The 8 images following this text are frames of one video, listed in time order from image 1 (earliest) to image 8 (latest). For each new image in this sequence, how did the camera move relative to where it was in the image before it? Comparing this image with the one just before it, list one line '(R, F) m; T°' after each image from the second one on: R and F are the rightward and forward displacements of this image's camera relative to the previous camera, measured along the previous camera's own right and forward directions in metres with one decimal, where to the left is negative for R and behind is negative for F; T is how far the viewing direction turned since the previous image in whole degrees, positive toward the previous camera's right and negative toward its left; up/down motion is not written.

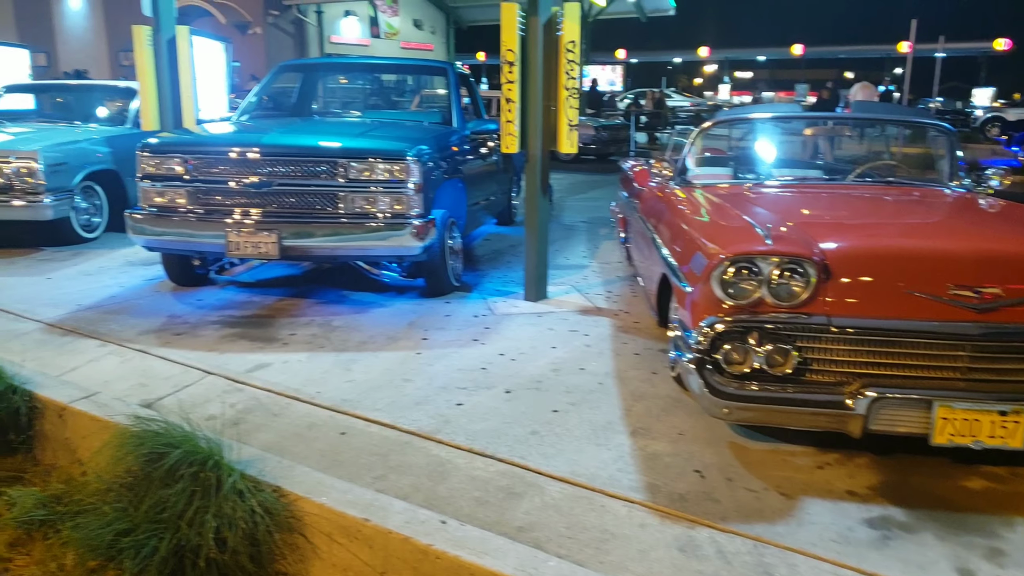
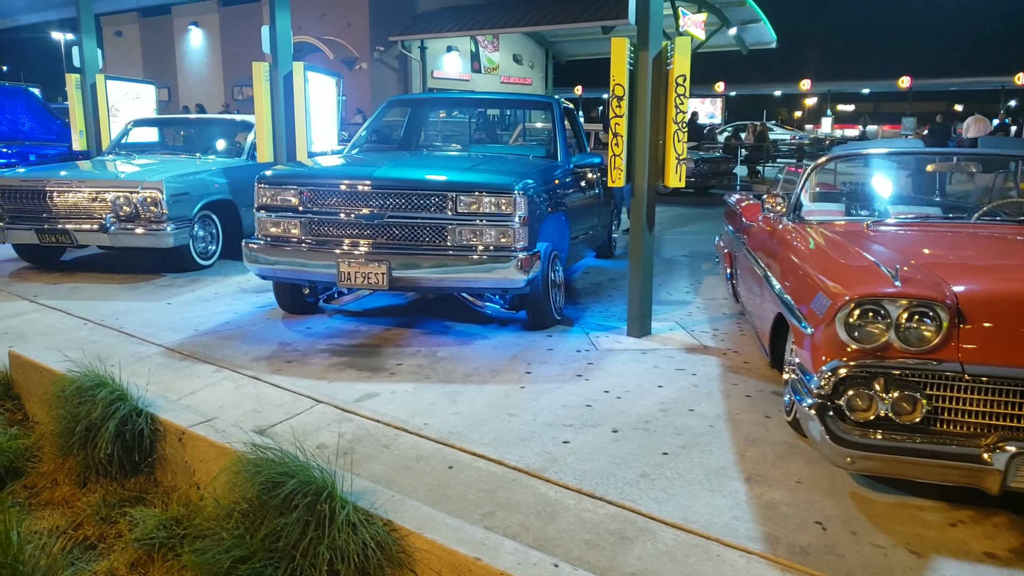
(-0.1, 0.0) m; -6°
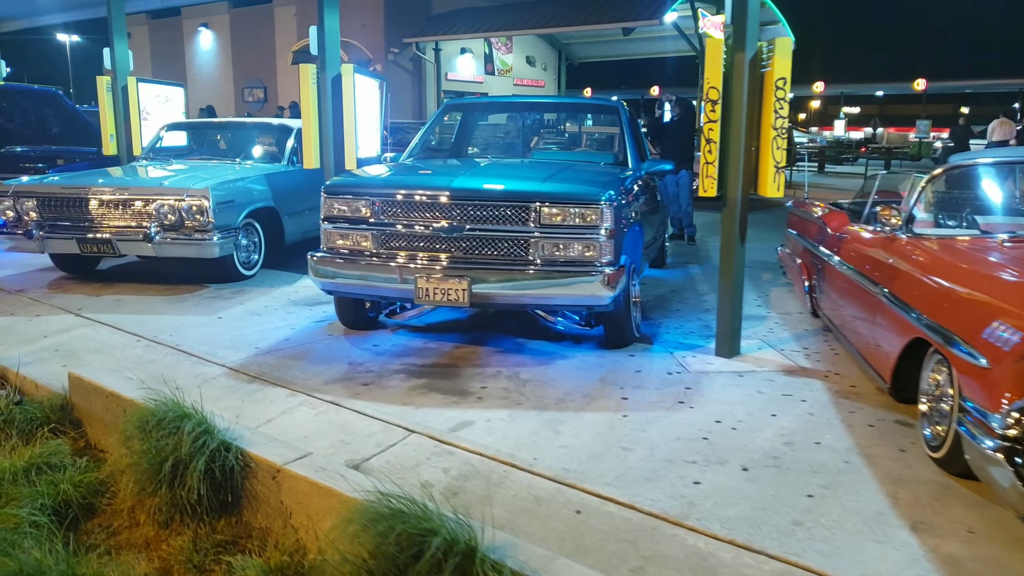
(-0.4, +0.3) m; 0°
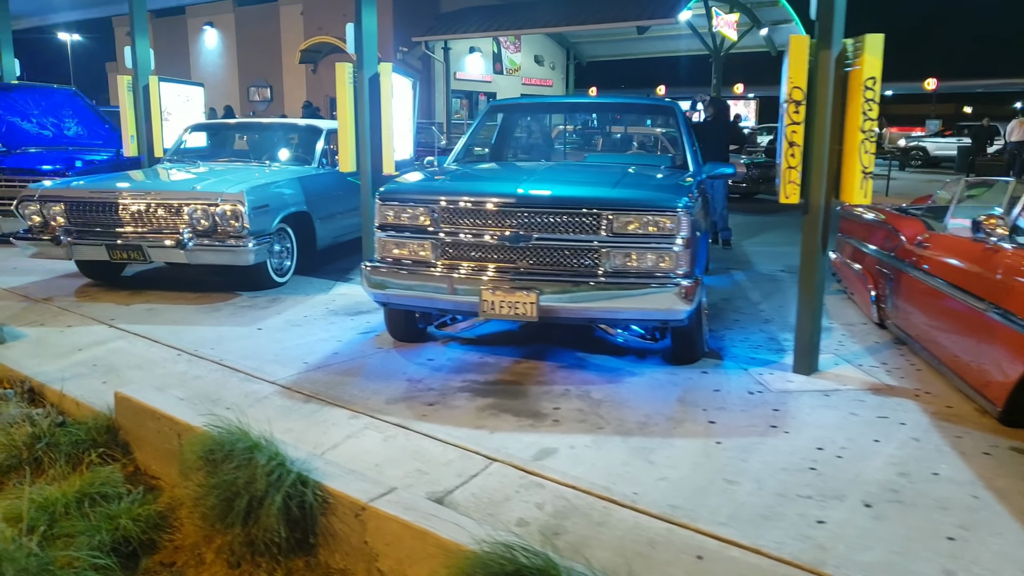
(-0.3, +0.3) m; 0°
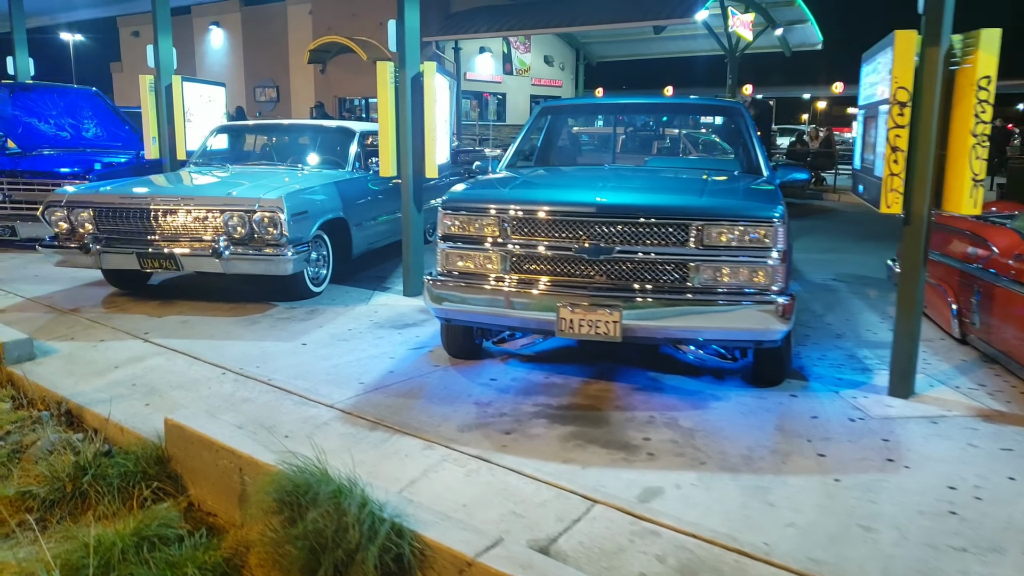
(-0.4, +0.3) m; 0°
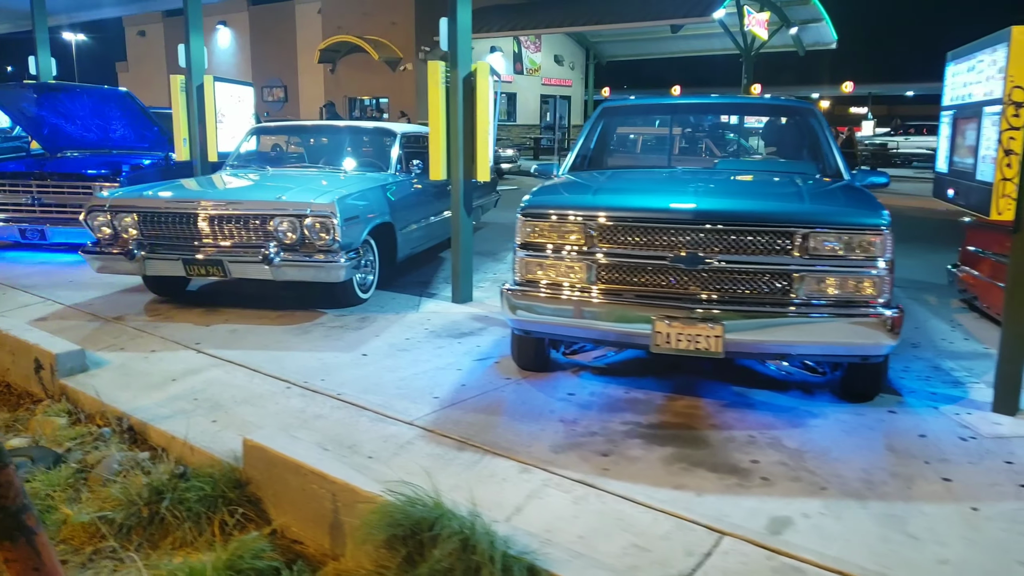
(-0.4, +0.2) m; 0°
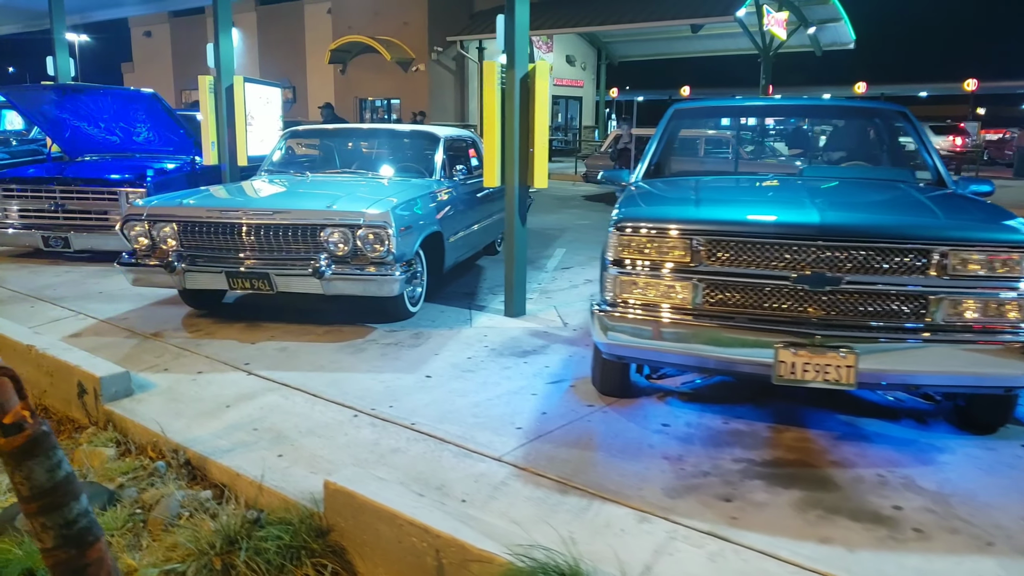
(-0.4, +0.4) m; 0°
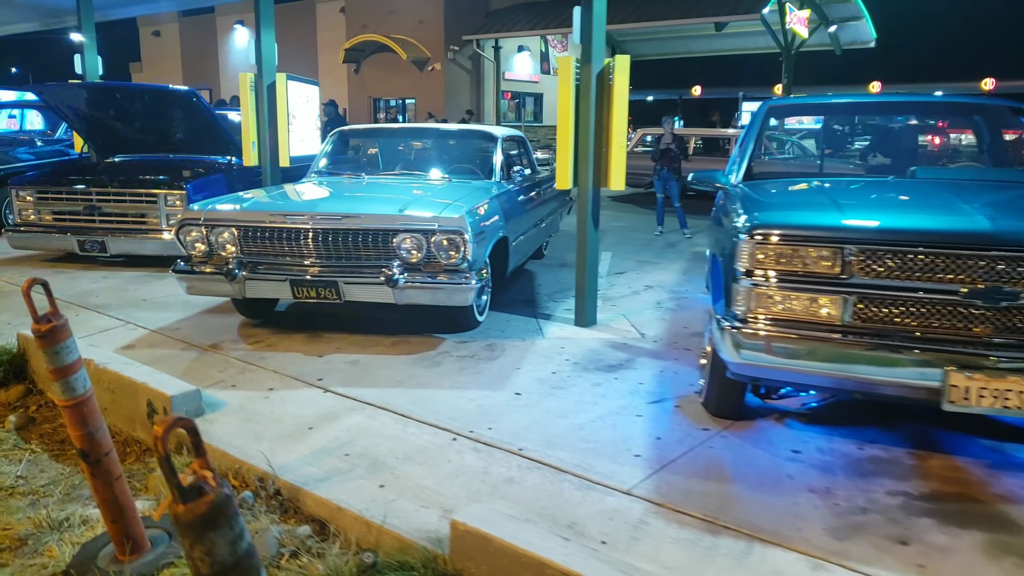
(-0.5, +0.3) m; 0°
